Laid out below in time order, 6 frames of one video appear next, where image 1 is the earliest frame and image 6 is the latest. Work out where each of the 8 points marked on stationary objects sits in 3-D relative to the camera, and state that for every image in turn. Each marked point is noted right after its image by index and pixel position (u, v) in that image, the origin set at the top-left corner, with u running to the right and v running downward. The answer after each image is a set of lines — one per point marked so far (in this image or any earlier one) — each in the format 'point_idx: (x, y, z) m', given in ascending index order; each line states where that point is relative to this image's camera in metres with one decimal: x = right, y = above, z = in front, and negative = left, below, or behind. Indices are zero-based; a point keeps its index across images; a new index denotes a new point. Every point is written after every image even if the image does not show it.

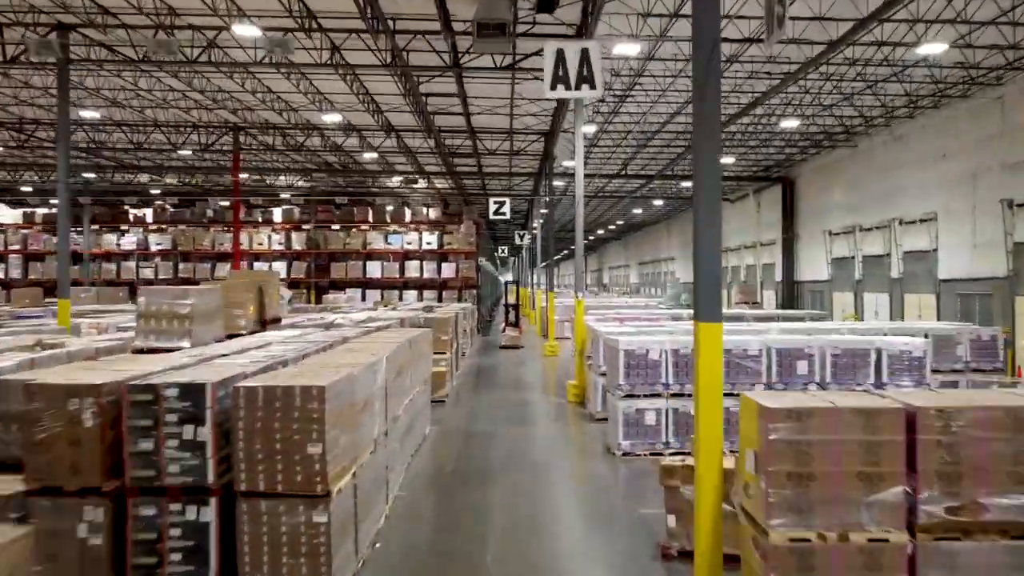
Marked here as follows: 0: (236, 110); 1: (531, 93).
0: (-5.0, +3.2, +16.6) m
1: (+0.3, +3.3, +15.2) m
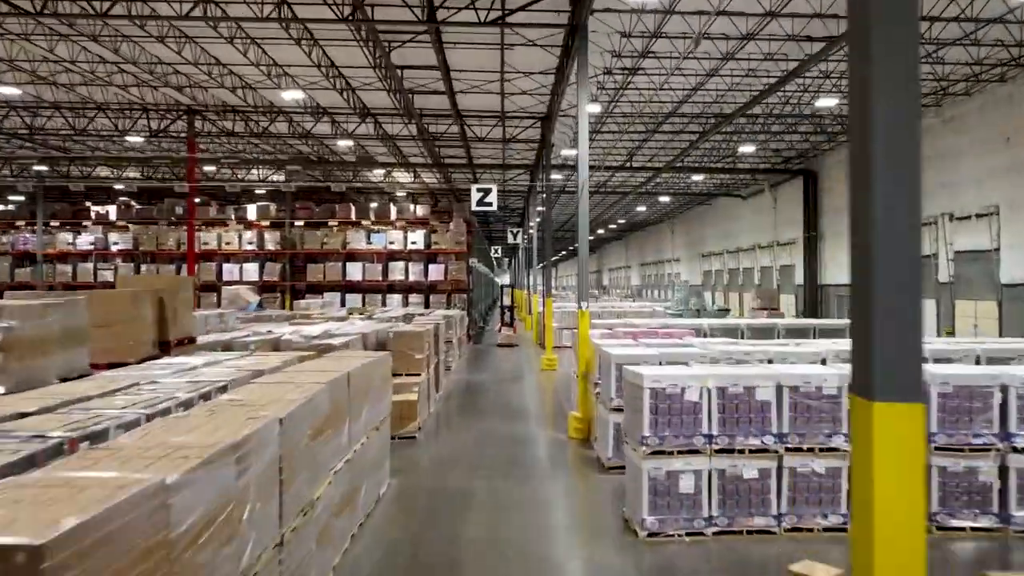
0: (-5.2, +3.1, +14.4) m
1: (+0.2, +3.2, +12.9) m
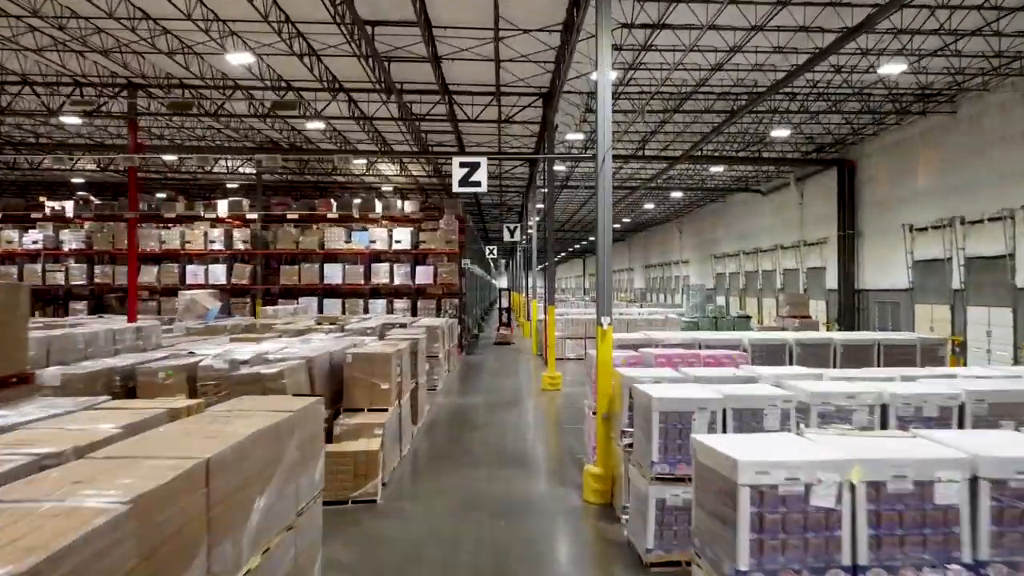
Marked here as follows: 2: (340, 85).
0: (-5.2, +3.1, +11.9) m
1: (+0.1, +3.1, +10.5) m
2: (-2.6, +3.0, +13.7) m
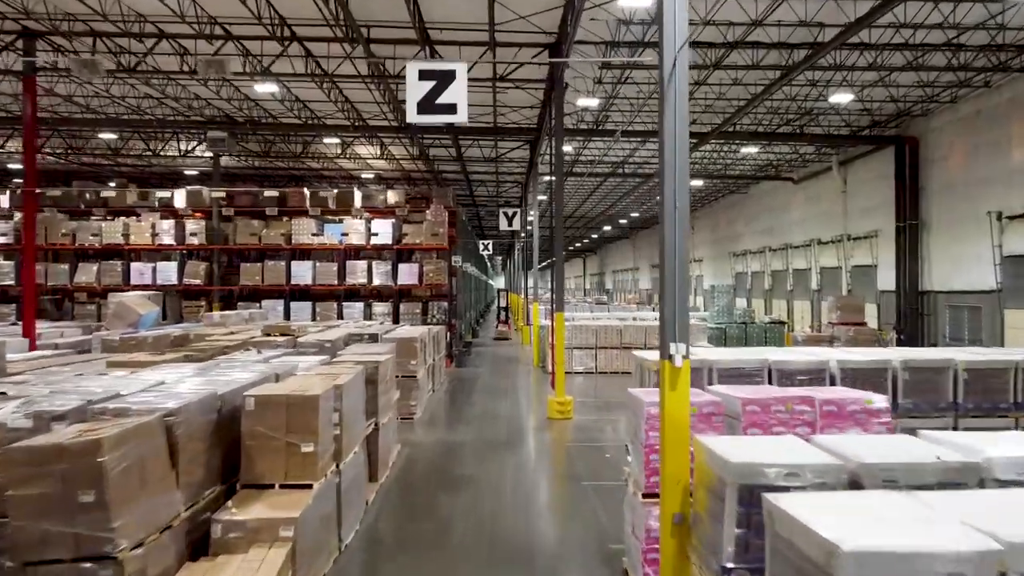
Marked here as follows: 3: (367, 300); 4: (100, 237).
0: (-5.2, +3.0, +8.9) m
1: (+0.1, +3.1, +7.5) m
2: (-2.6, +3.0, +10.7) m
3: (-3.1, -0.3, +19.8) m
4: (-8.3, +1.0, +18.5) m
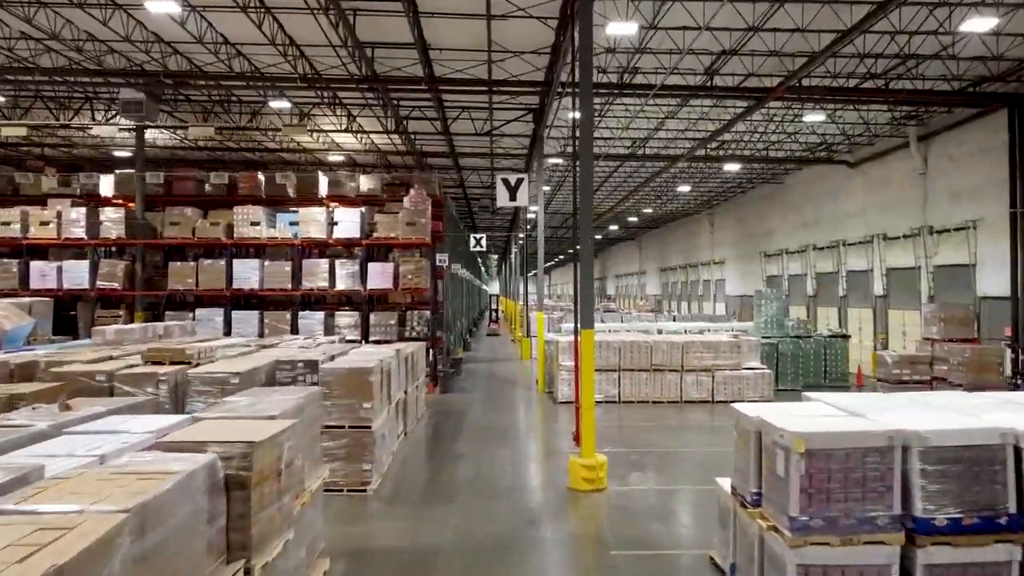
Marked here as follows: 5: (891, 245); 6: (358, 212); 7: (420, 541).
0: (-5.2, +3.0, +5.1) m
1: (+0.2, +3.1, +3.7) m
2: (-2.6, +3.0, +6.9) m
3: (-3.2, -0.3, +16.0) m
4: (-8.3, +0.9, +14.7) m
5: (+6.8, +0.8, +16.6) m
6: (-2.5, +1.2, +14.8) m
7: (-0.6, -1.7, +6.2) m
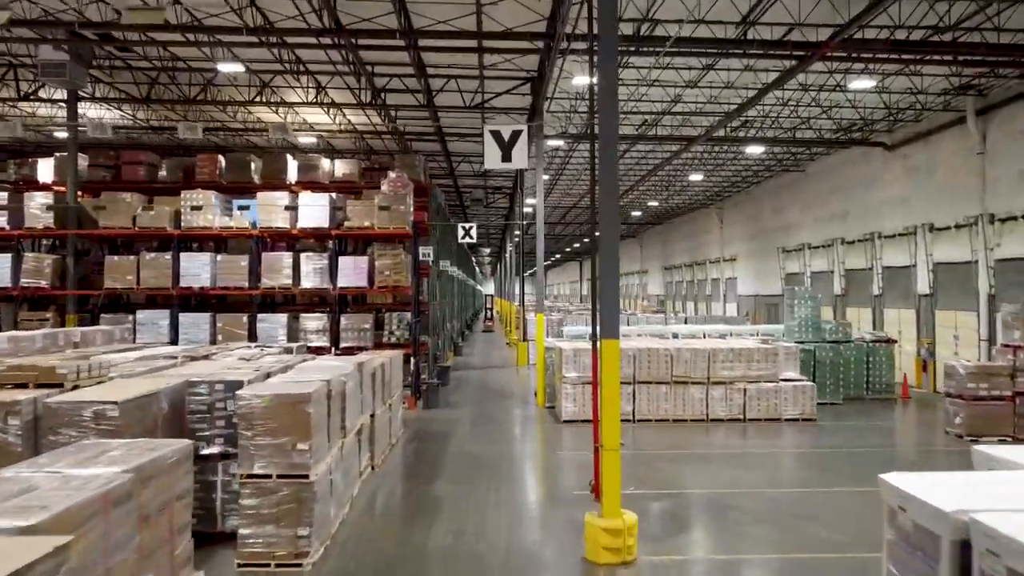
0: (-5.2, +3.0, +3.0) m
1: (+0.2, +3.1, +1.6) m
2: (-2.6, +3.0, +4.8) m
3: (-3.2, -0.3, +13.9) m
4: (-8.4, +1.0, +12.5) m
5: (+6.7, +0.8, +14.6) m
6: (-2.6, +1.3, +12.7) m
7: (-0.7, -1.7, +4.1) m
